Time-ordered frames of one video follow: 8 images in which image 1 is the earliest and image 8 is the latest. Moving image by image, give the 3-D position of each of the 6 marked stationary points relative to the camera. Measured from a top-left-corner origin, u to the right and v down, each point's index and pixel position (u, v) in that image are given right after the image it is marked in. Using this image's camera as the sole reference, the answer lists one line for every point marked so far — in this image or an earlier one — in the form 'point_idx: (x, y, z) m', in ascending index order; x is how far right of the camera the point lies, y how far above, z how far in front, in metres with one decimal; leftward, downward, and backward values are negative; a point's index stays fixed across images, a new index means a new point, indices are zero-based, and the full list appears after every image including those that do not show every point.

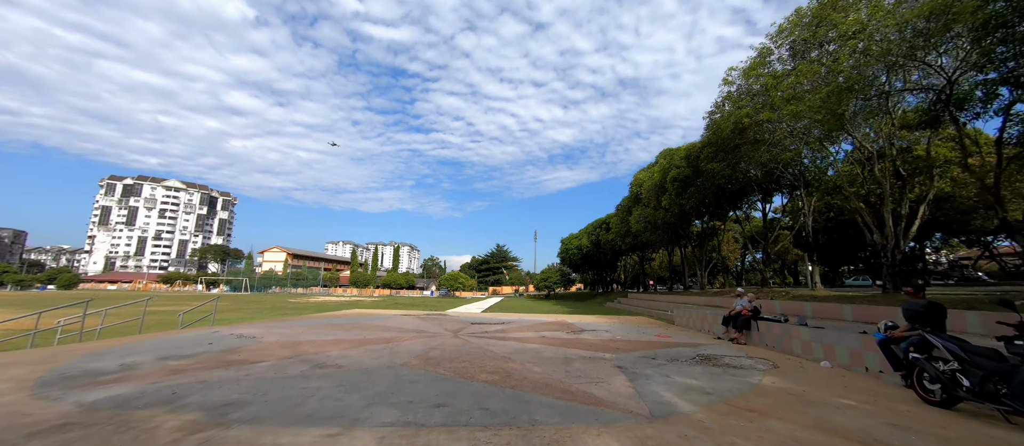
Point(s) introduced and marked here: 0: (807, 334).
0: (+5.9, -2.4, +7.3) m
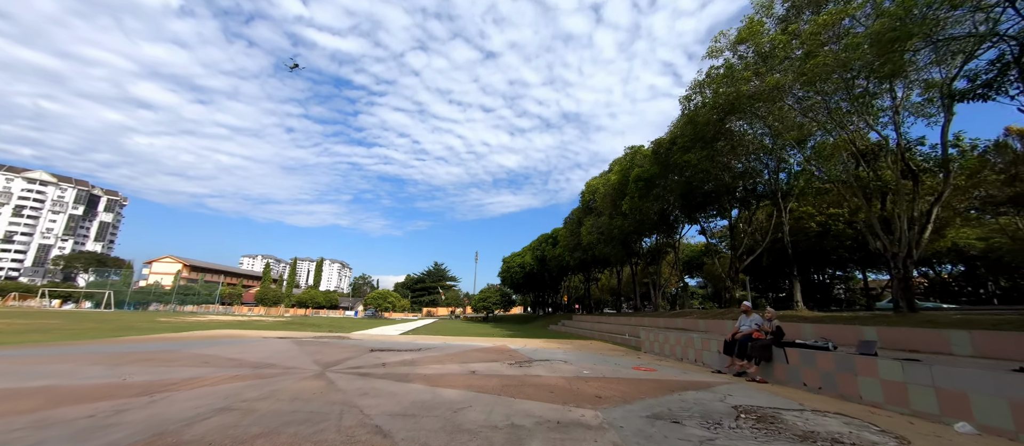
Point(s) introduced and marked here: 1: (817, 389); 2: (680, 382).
0: (+4.7, -1.9, +4.5) m
1: (+4.6, -2.6, +5.4) m
2: (+2.8, -2.7, +5.9) m
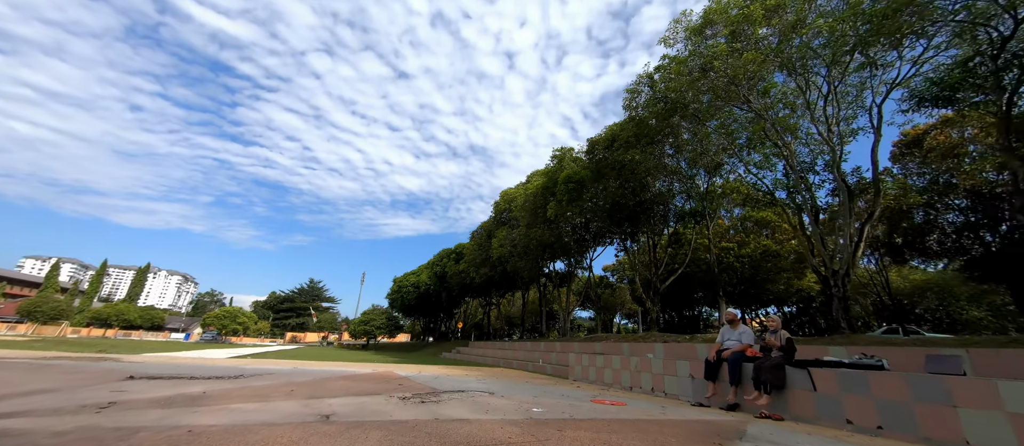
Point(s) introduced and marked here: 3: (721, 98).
0: (+4.2, -1.5, +2.8) m
1: (+3.8, -2.2, +3.7) m
2: (+1.9, -2.1, +3.6) m
3: (+6.5, +4.0, +10.3) m
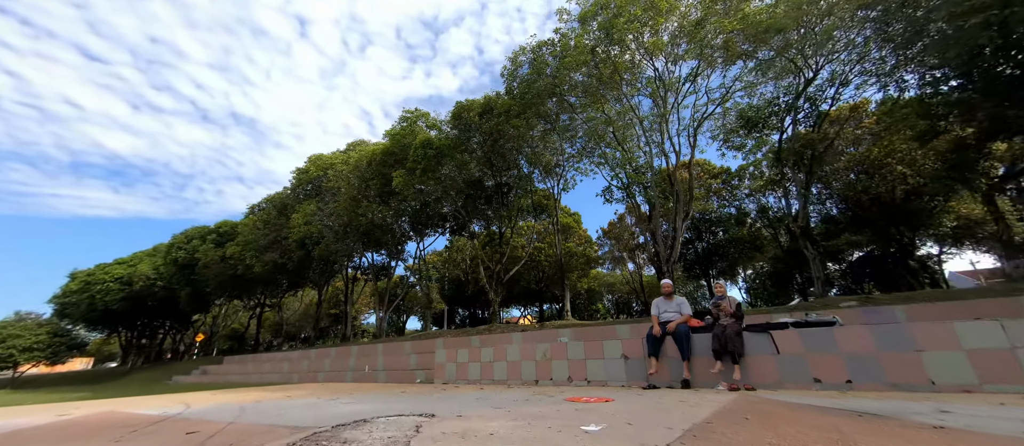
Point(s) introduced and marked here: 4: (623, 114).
0: (+4.4, -1.1, +3.3) m
1: (+3.5, -1.7, +3.8) m
2: (+2.0, -1.4, +2.7) m
3: (+2.8, +4.3, +11.1) m
4: (+3.7, +3.7, +11.8) m
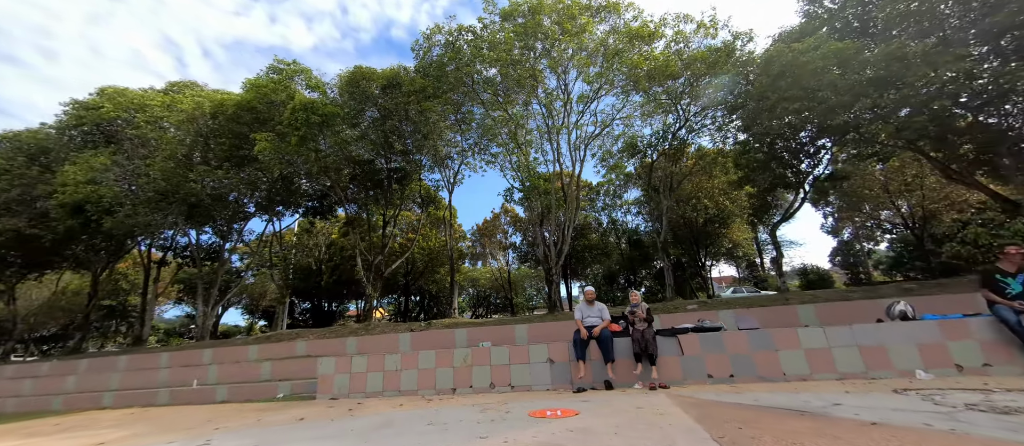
0: (+3.9, -1.5, +4.6) m
1: (+2.9, -2.0, +4.7) m
2: (+1.9, -1.6, +3.1) m
3: (+0.1, +4.2, +11.2) m
4: (+0.6, +3.6, +12.2) m
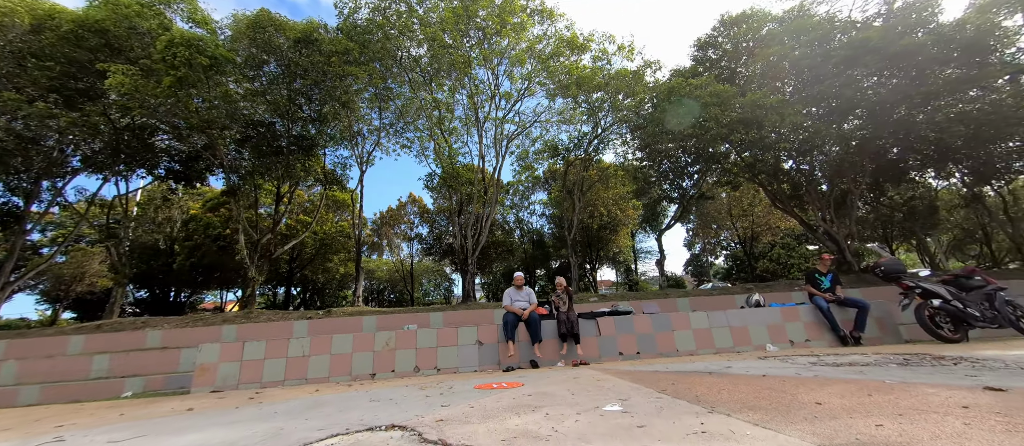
0: (+2.9, -1.5, +5.6) m
1: (+1.9, -2.0, +5.4) m
2: (+1.4, -1.5, +3.6) m
3: (-2.1, +4.6, +10.9) m
4: (-1.9, +3.9, +12.0) m
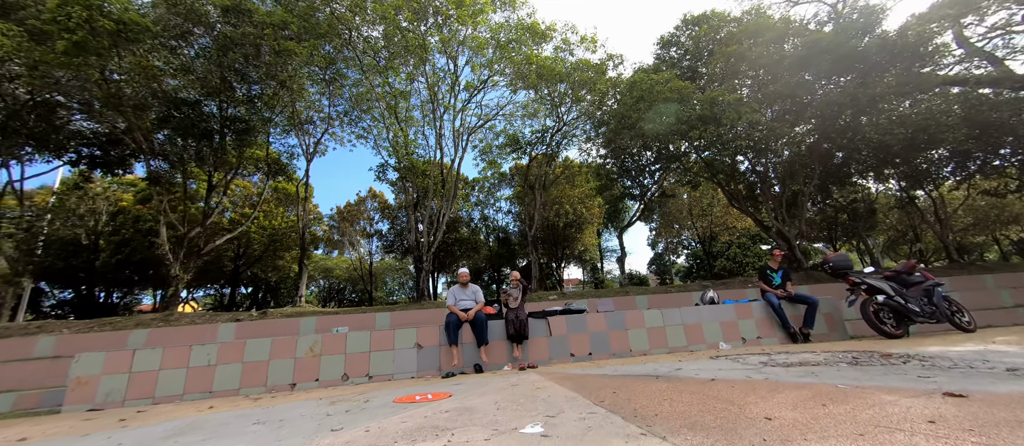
0: (+2.1, -1.4, +5.3) m
1: (+1.1, -1.9, +5.1) m
2: (+0.8, -1.4, +3.2) m
3: (-3.2, +4.8, +10.2) m
4: (-3.1, +4.1, +11.3) m
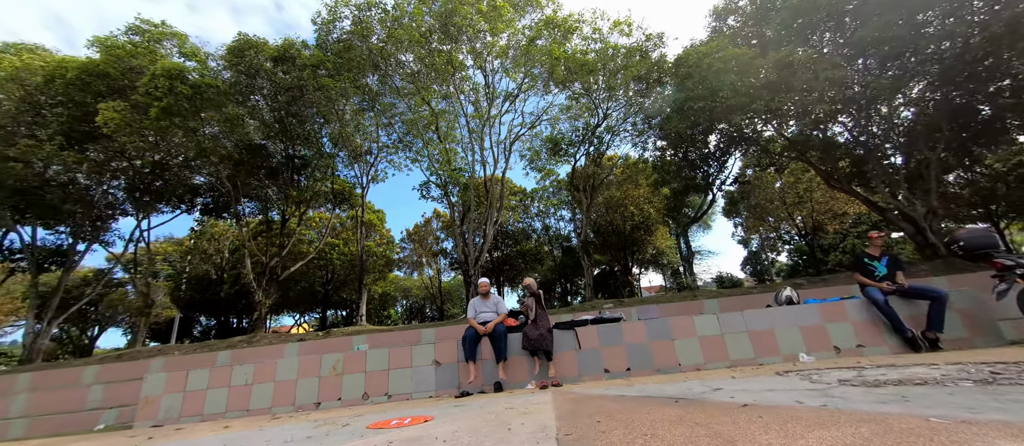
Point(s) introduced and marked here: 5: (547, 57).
0: (+2.4, -1.3, +4.4) m
1: (+1.4, -1.8, +4.3) m
2: (+0.7, -1.3, +2.6) m
3: (-2.3, +4.3, +10.5) m
4: (-2.0, +3.6, +11.6) m
5: (+1.1, +4.8, +10.4) m
